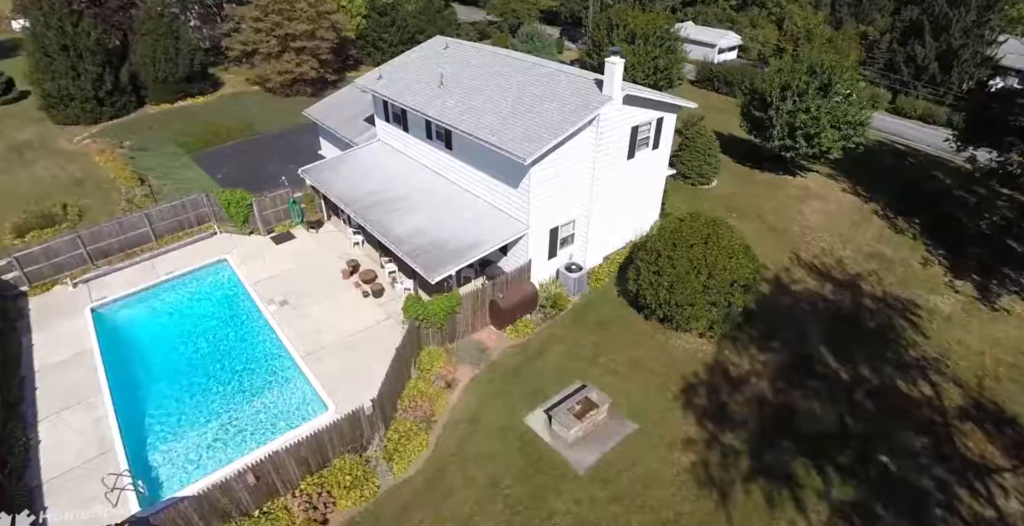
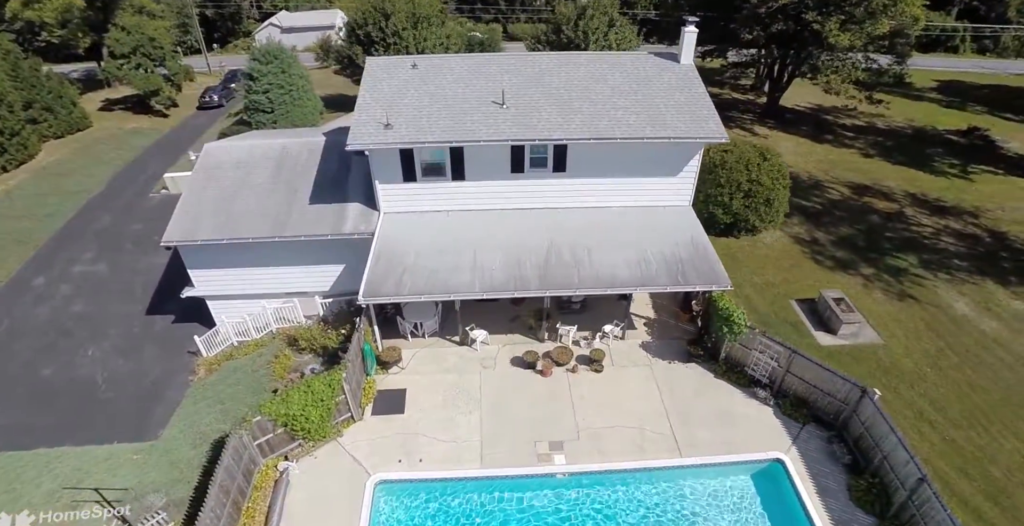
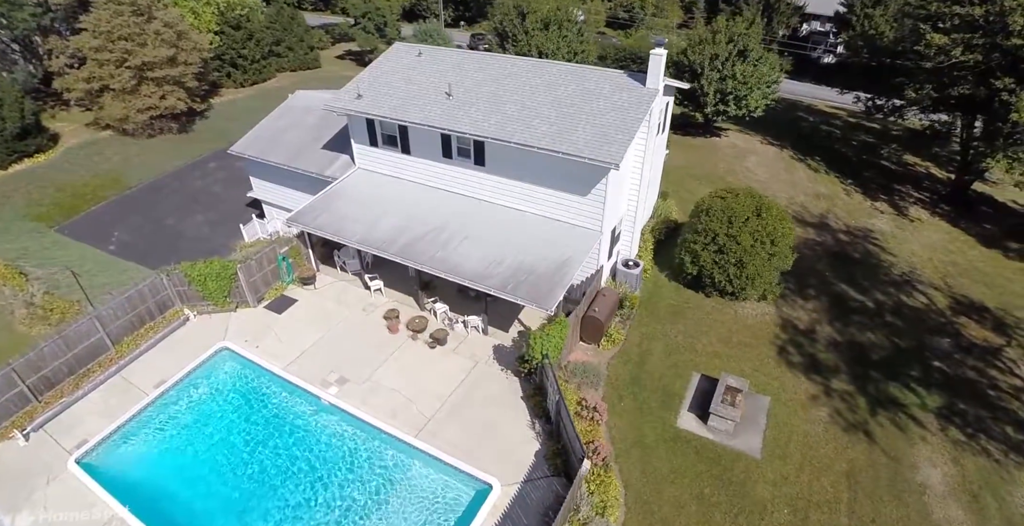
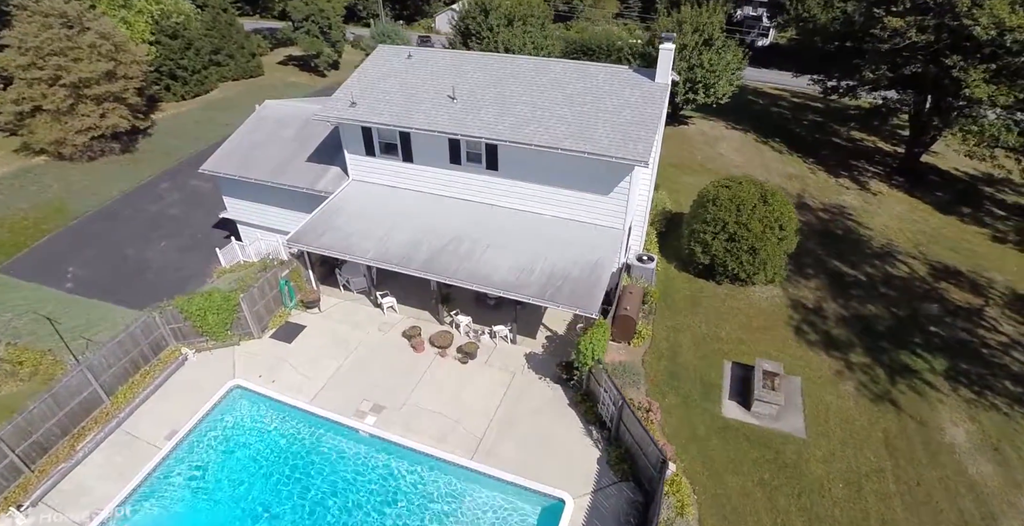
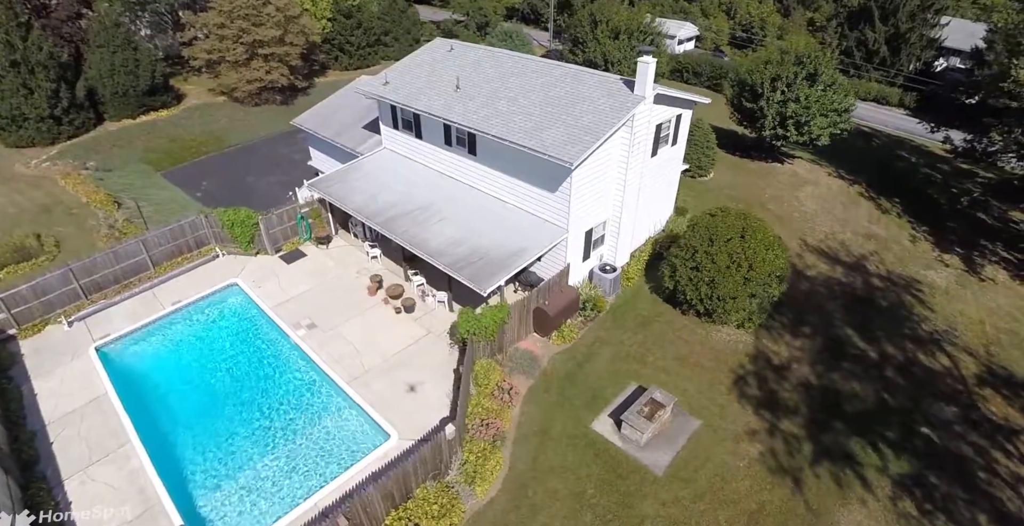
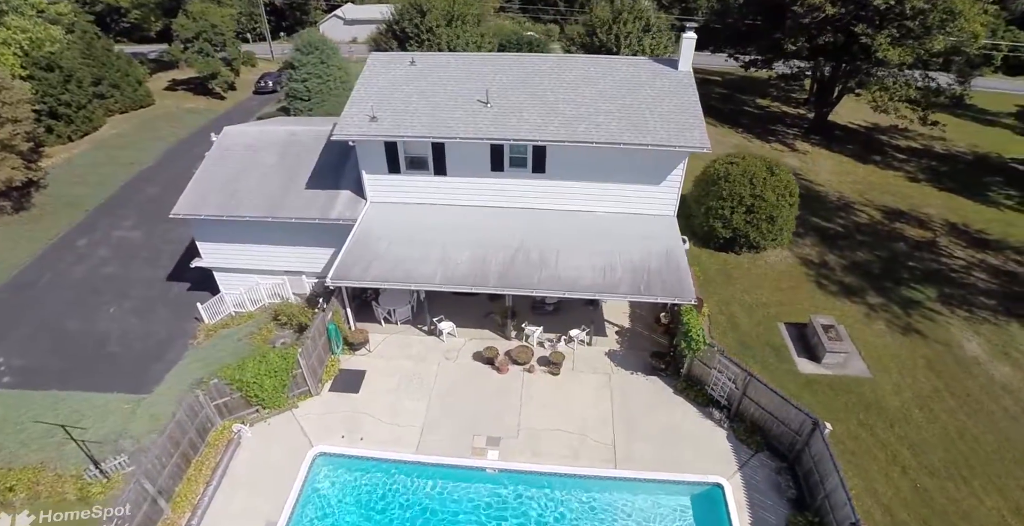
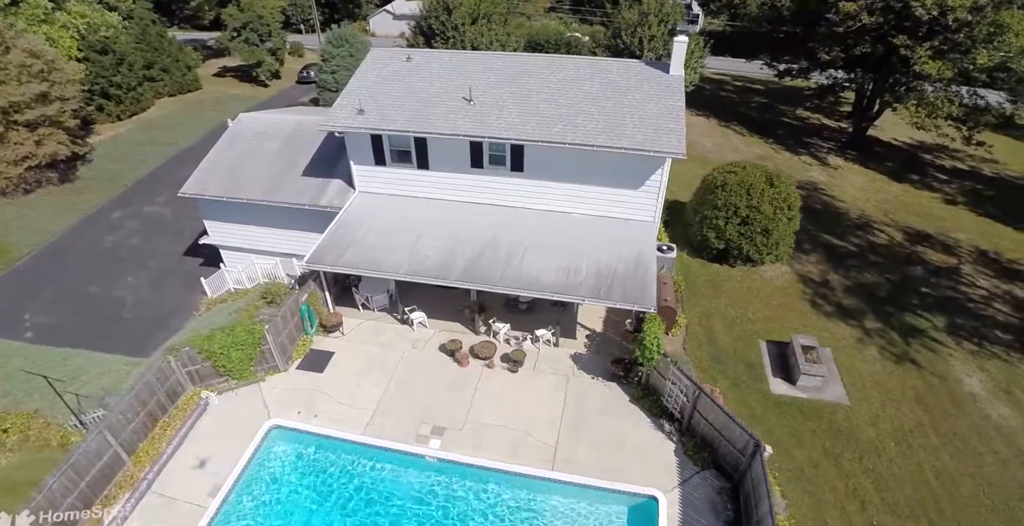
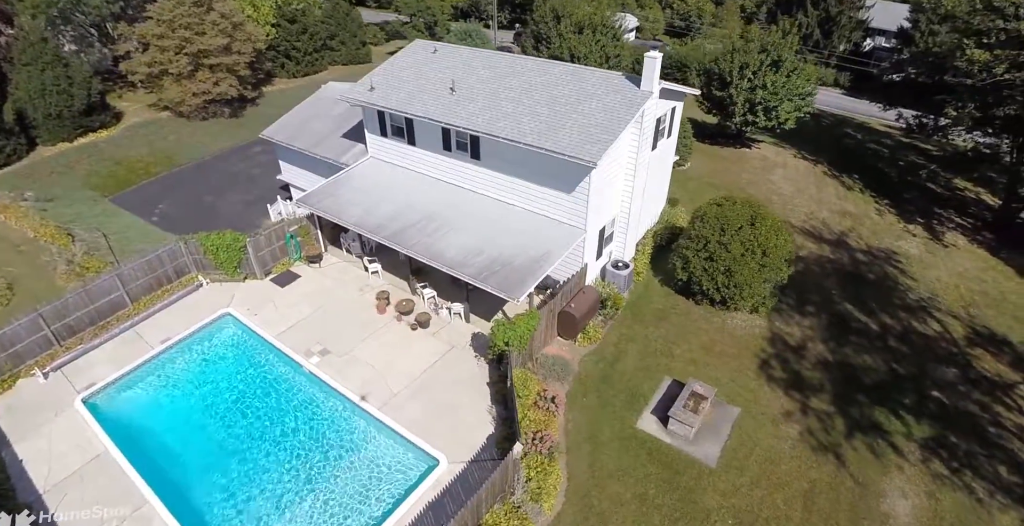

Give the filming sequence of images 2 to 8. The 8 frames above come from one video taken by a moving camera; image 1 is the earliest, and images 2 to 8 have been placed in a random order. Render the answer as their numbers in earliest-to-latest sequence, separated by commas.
5, 8, 3, 4, 7, 6, 2
